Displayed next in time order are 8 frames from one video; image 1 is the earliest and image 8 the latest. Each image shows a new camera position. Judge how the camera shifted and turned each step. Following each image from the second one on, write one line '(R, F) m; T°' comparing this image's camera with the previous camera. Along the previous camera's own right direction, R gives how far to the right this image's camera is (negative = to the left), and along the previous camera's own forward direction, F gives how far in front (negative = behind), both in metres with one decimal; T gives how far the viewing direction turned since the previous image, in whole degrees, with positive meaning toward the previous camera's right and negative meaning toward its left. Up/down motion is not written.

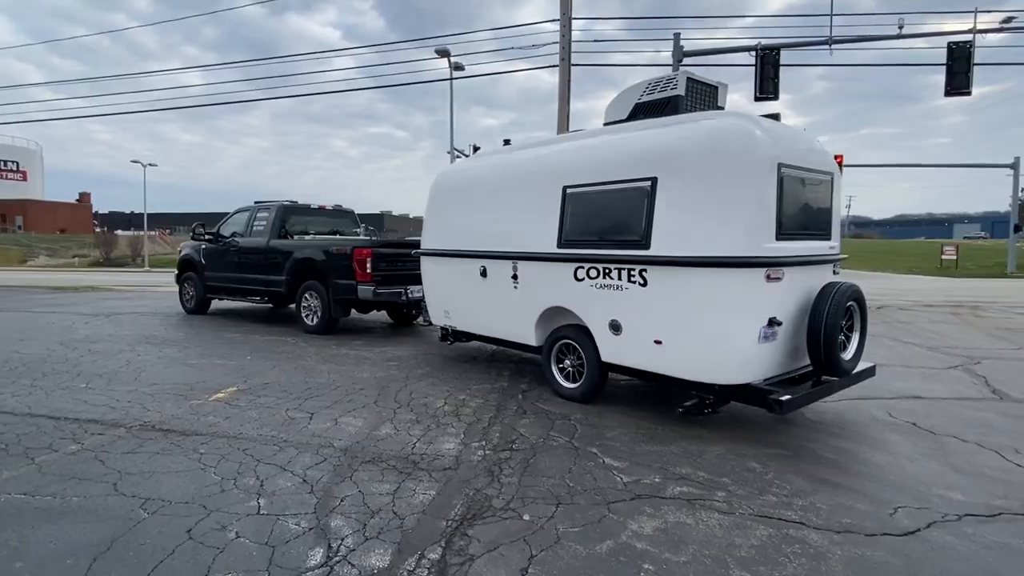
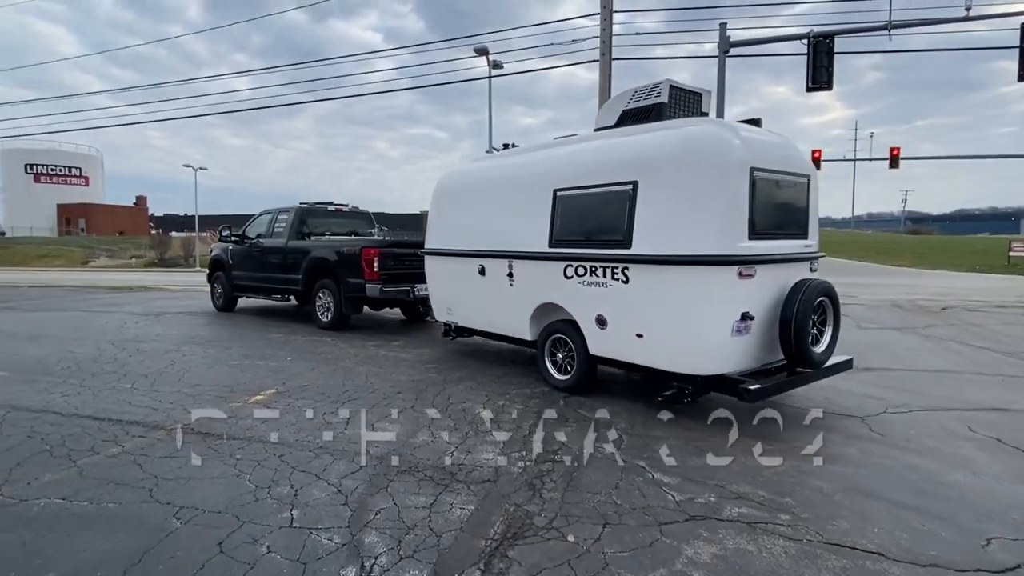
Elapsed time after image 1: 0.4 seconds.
(0.0, +0.2) m; -4°
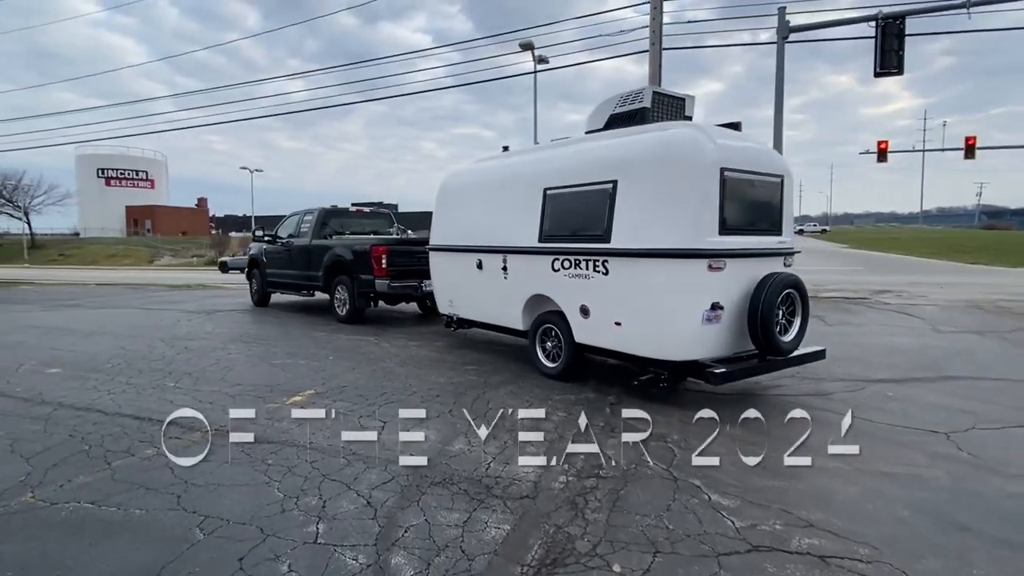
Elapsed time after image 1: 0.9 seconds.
(0.0, +0.3) m; -5°
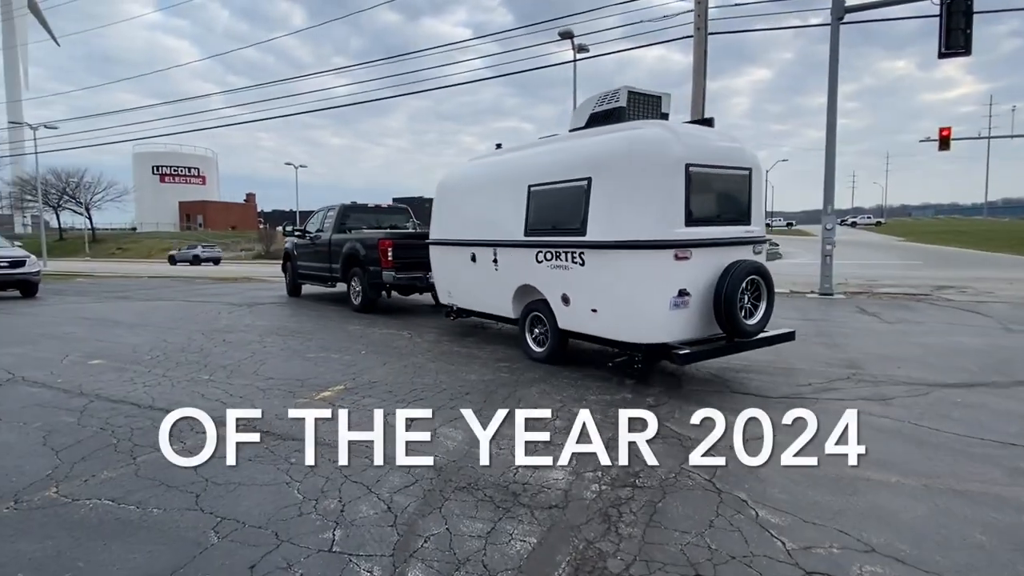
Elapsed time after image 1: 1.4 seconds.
(+0.1, +0.3) m; -4°
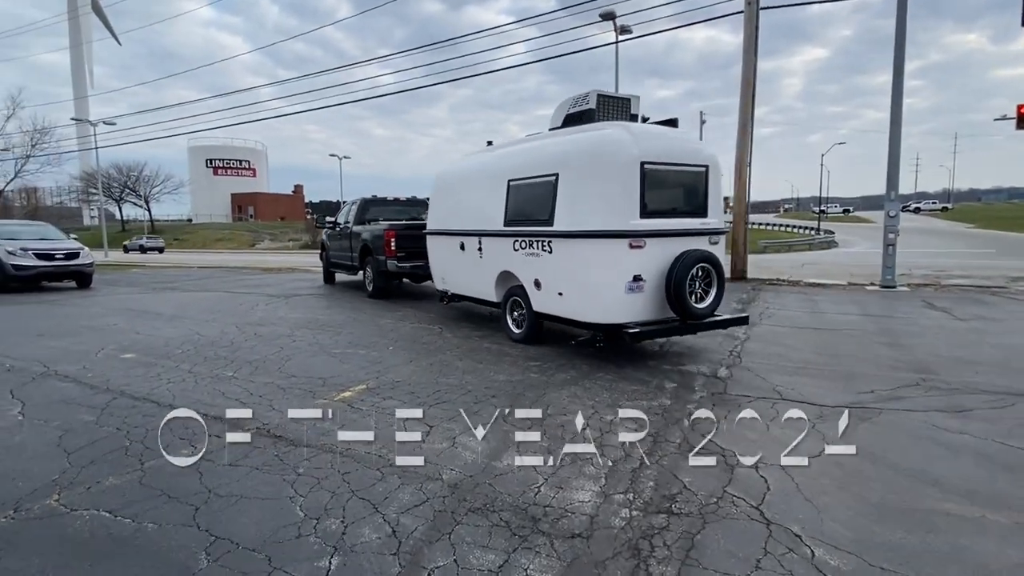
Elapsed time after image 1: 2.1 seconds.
(+0.1, +0.4) m; -4°
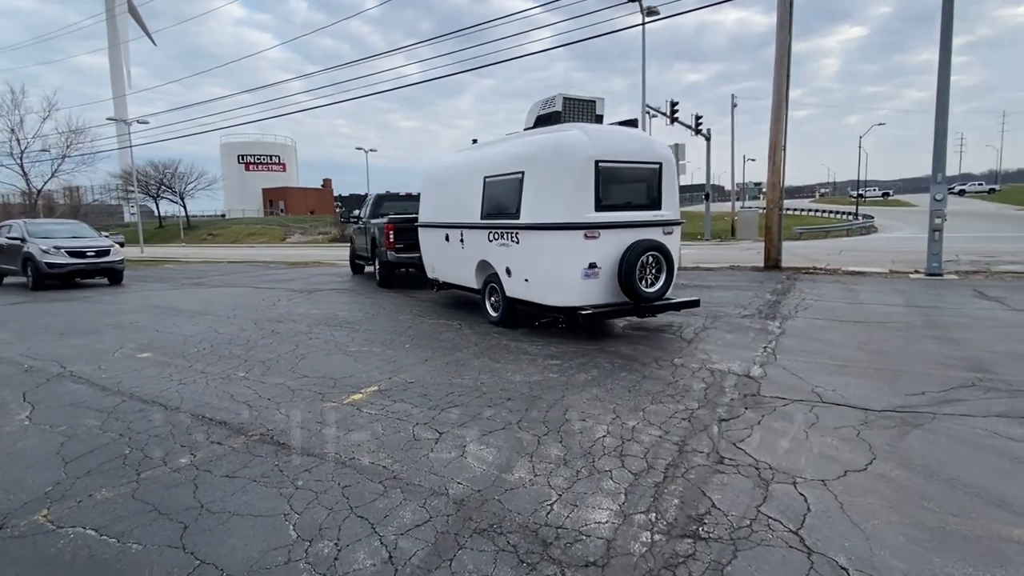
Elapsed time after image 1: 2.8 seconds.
(+0.1, +0.3) m; -3°
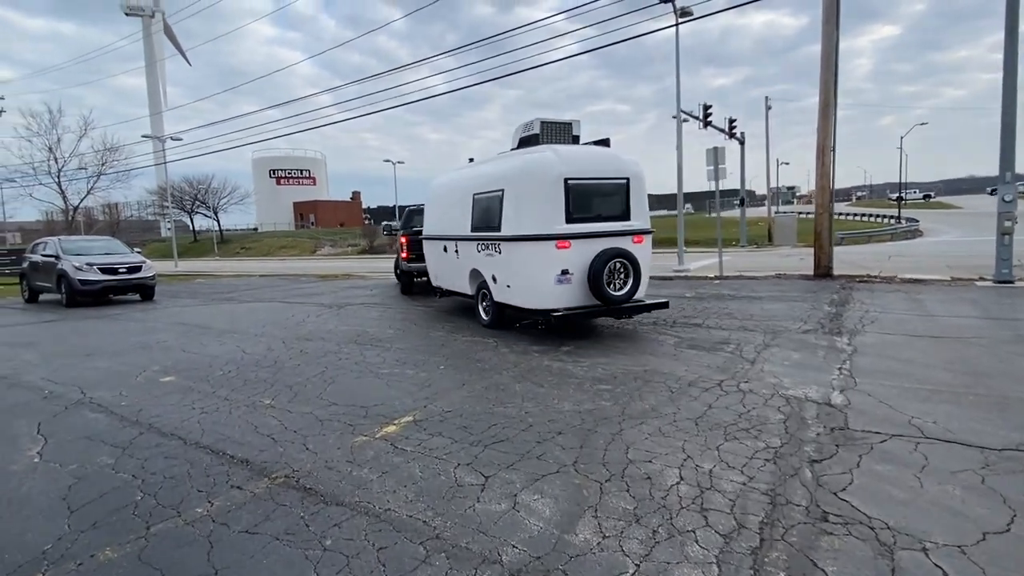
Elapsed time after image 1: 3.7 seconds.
(-0.2, +0.6) m; -3°
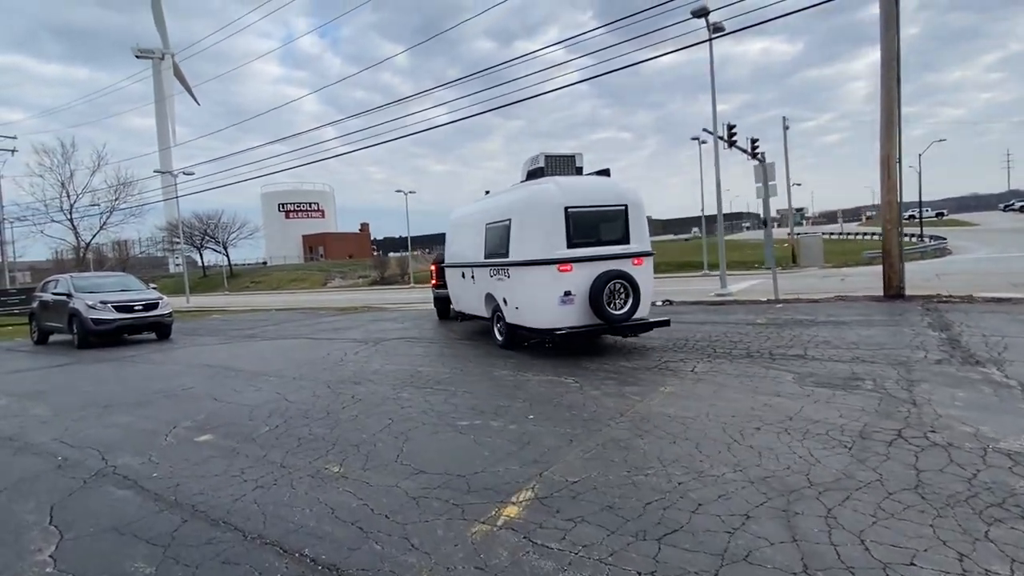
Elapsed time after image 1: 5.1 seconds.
(-1.0, +1.1) m; 0°
